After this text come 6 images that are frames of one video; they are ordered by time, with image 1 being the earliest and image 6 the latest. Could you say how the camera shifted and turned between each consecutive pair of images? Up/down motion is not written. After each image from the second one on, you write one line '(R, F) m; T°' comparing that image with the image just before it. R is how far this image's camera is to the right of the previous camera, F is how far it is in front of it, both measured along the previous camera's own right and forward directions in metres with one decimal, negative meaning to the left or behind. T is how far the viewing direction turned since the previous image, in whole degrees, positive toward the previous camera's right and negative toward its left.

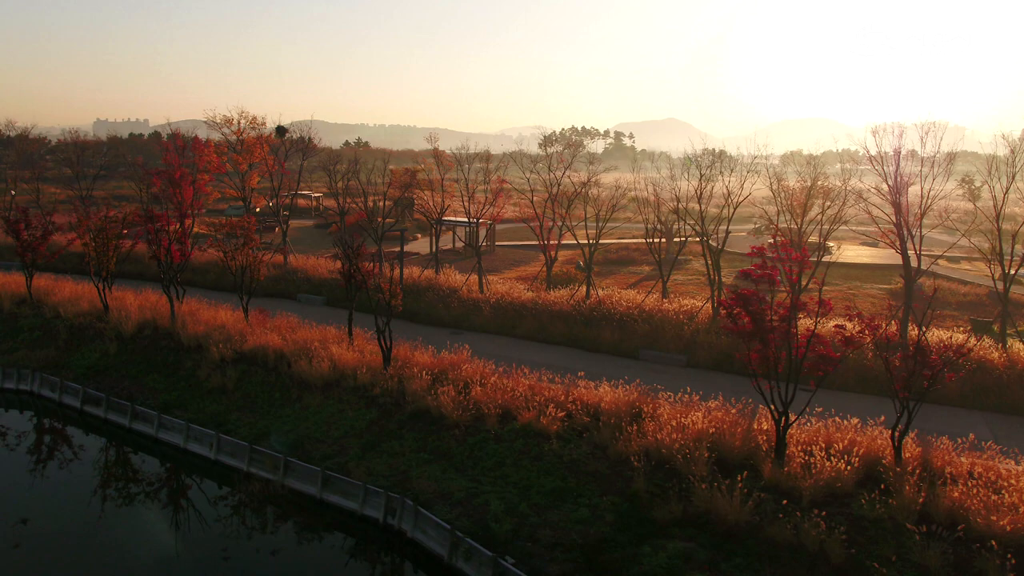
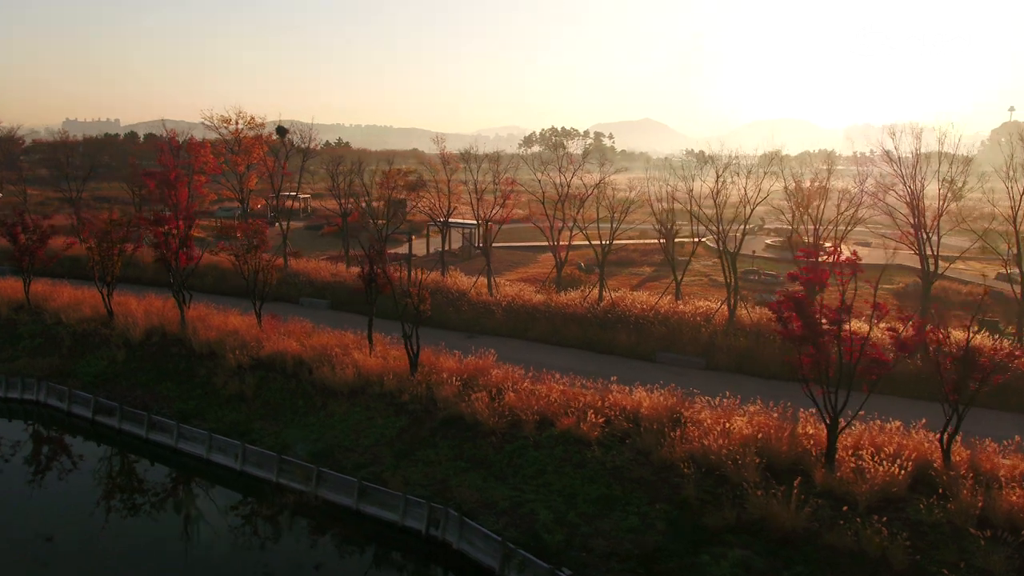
(-1.7, +0.4) m; +2°
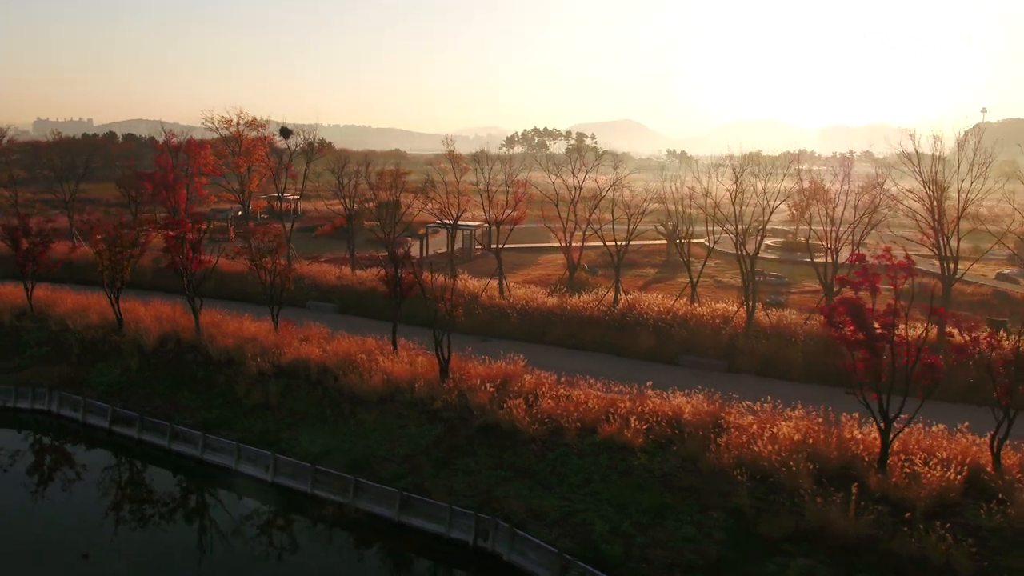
(-1.7, +0.4) m; +2°
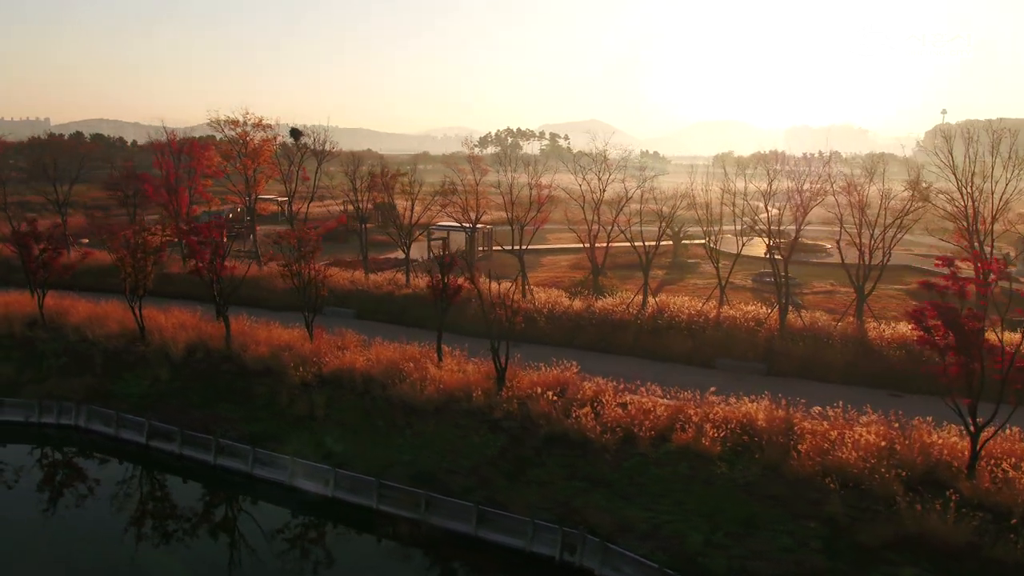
(-2.8, +0.6) m; +2°
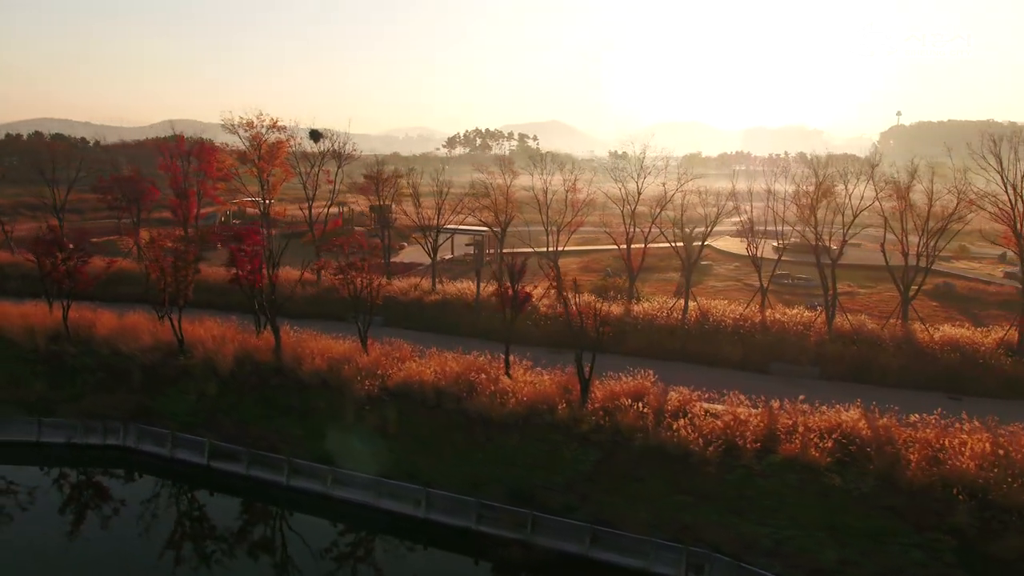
(-3.6, +0.8) m; +3°
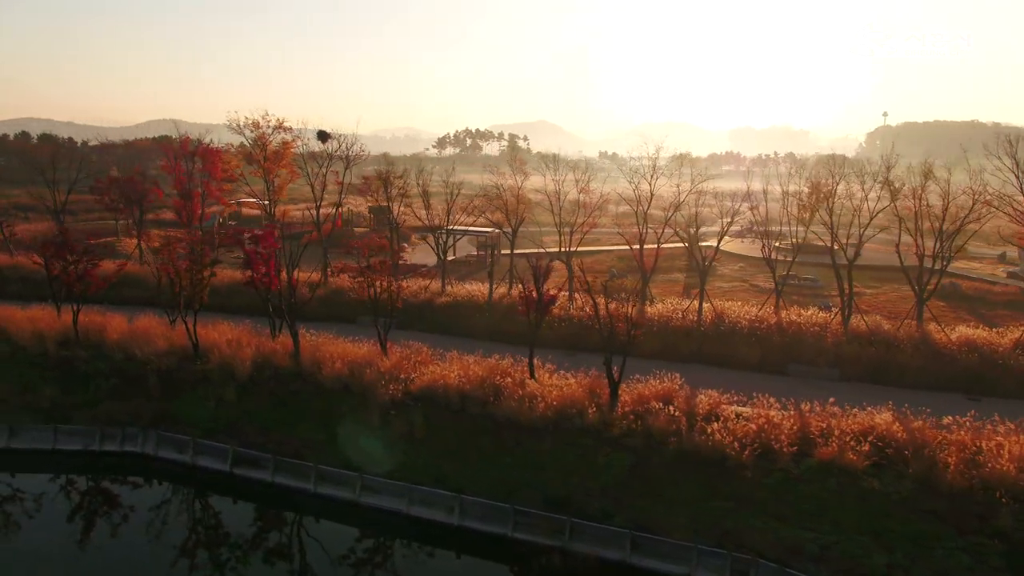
(-1.2, +0.3) m; +1°
